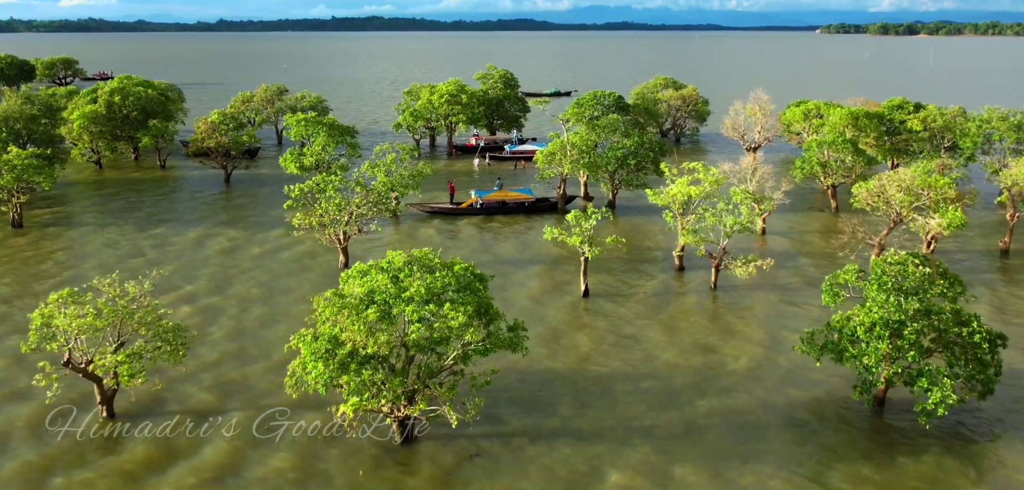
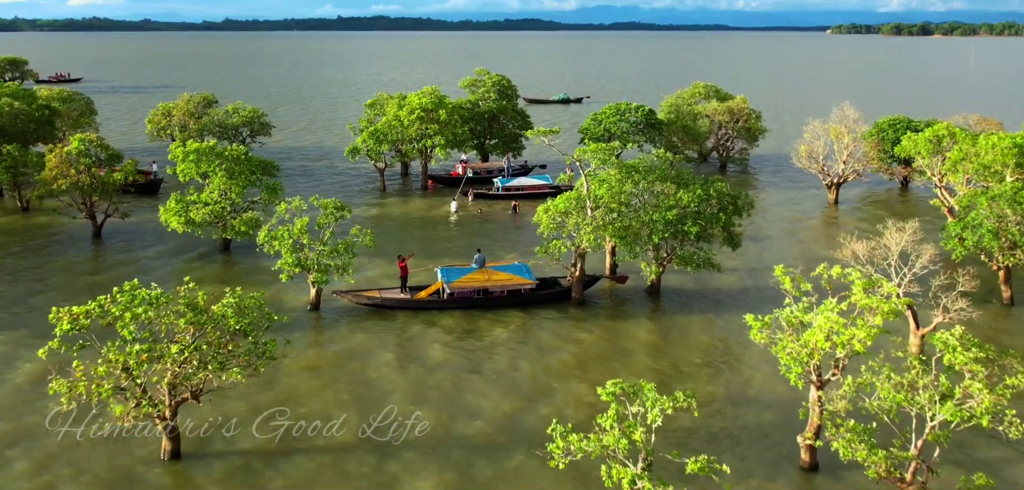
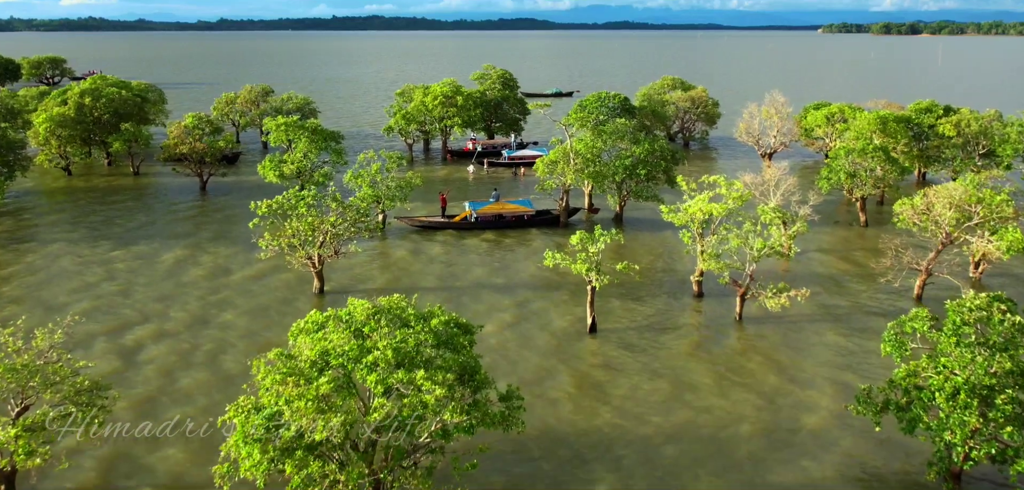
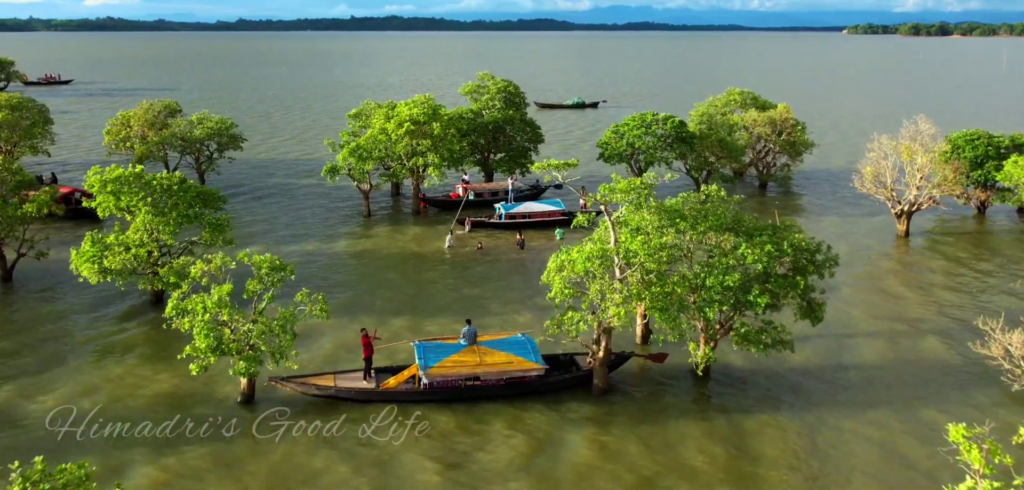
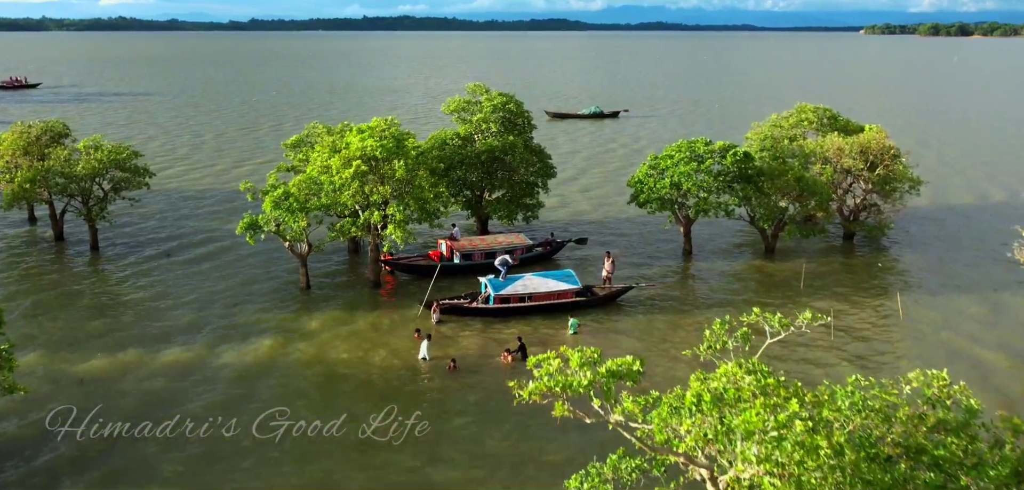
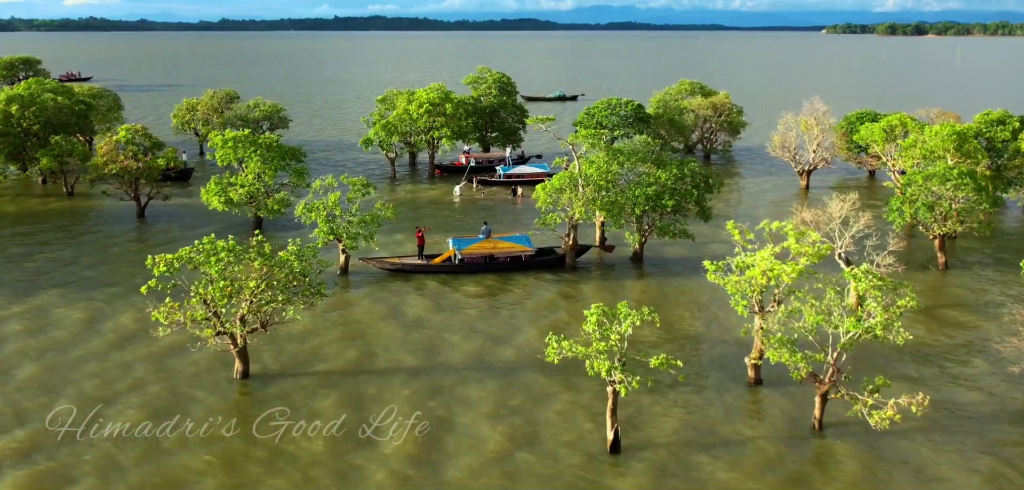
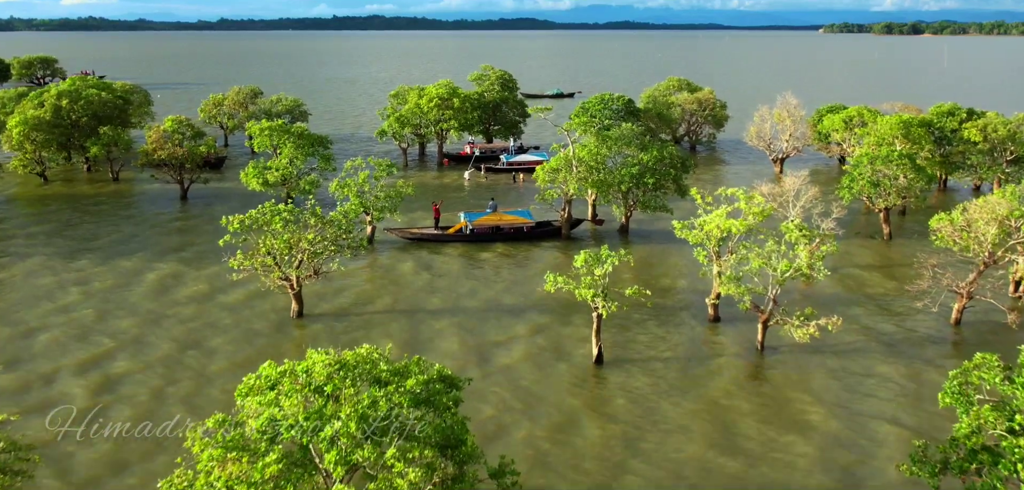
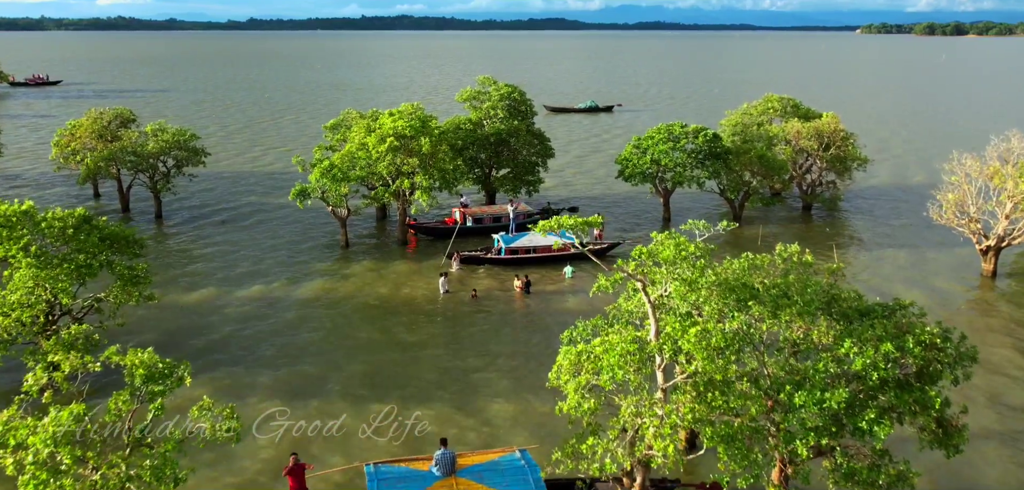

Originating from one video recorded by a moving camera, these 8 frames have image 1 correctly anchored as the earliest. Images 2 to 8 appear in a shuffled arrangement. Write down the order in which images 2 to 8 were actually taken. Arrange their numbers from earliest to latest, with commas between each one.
3, 7, 6, 2, 4, 8, 5
